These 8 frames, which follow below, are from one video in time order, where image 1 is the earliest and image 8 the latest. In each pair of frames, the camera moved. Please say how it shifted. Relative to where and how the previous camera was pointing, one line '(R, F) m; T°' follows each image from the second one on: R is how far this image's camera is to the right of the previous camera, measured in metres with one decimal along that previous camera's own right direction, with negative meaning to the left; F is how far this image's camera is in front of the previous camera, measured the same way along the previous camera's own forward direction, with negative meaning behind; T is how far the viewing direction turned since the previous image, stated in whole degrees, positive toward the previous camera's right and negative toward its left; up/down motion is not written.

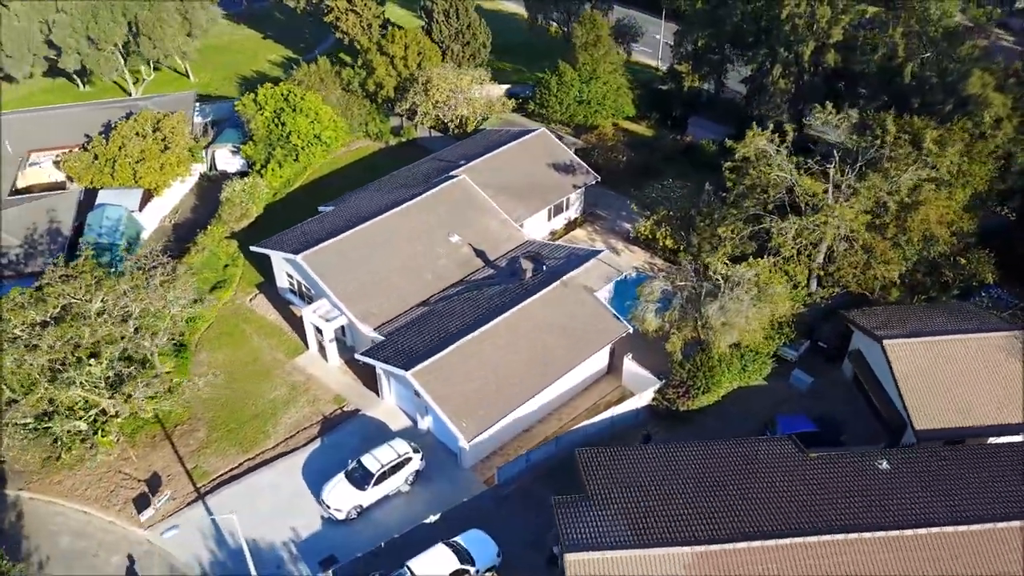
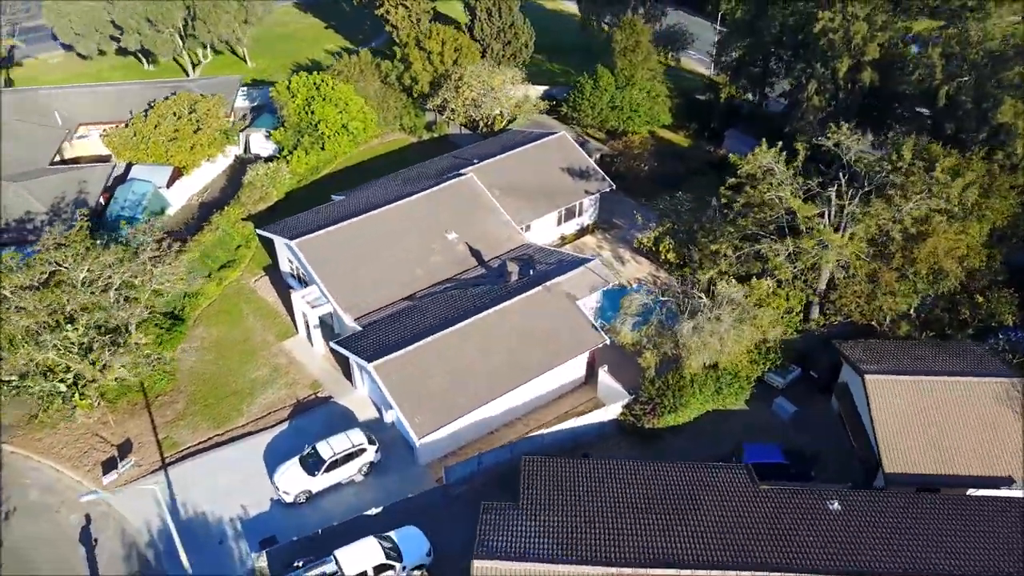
(+3.8, +0.3) m; -6°
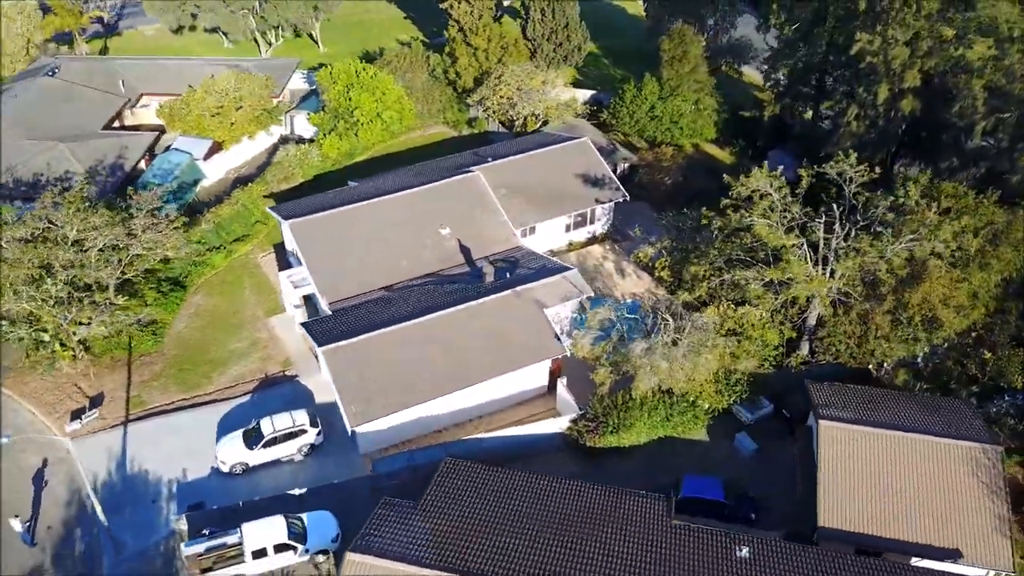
(+5.2, +0.6) m; -8°
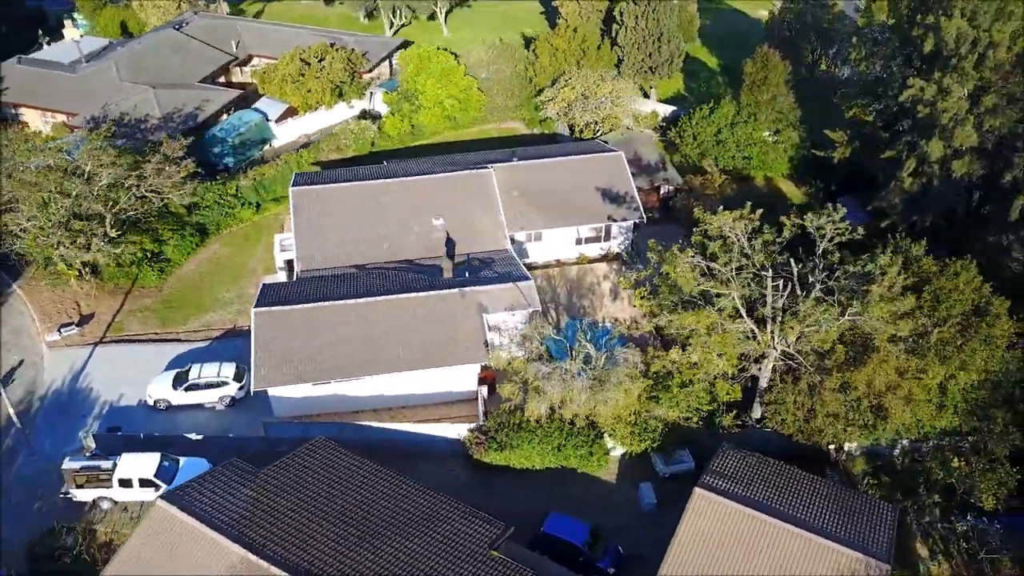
(+8.8, +1.5) m; -13°
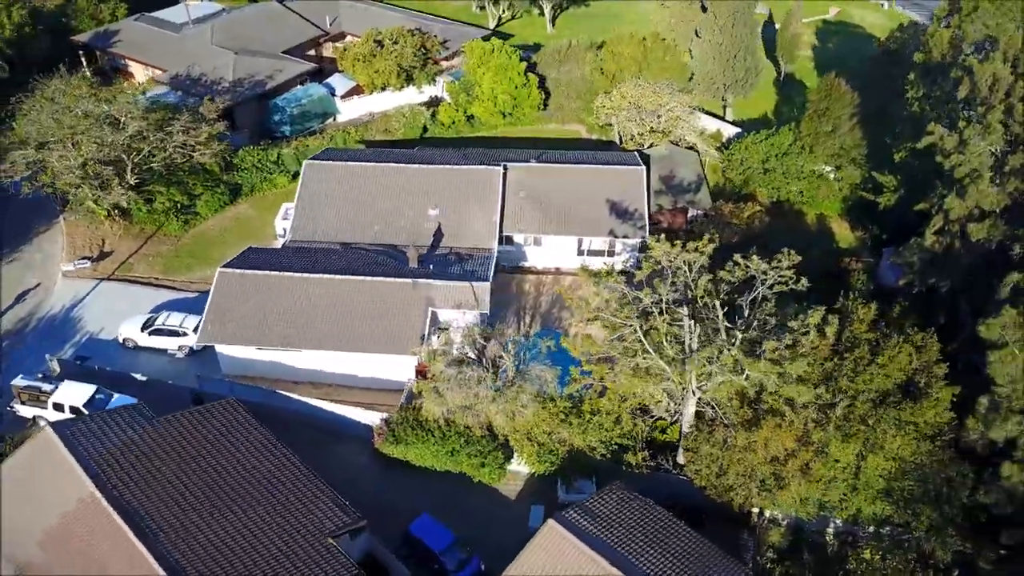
(+7.4, +1.2) m; -11°
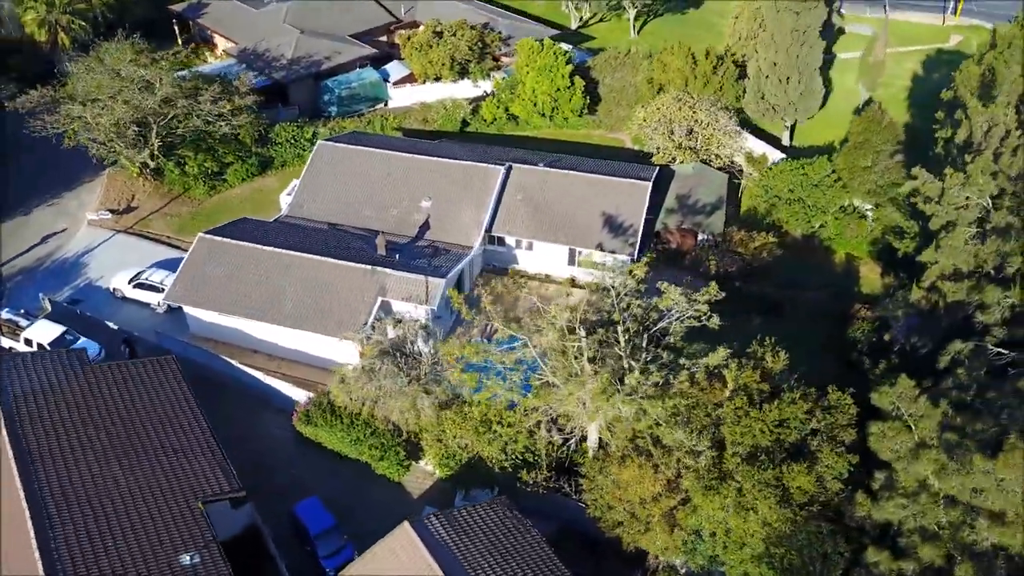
(+6.5, +0.9) m; -9°
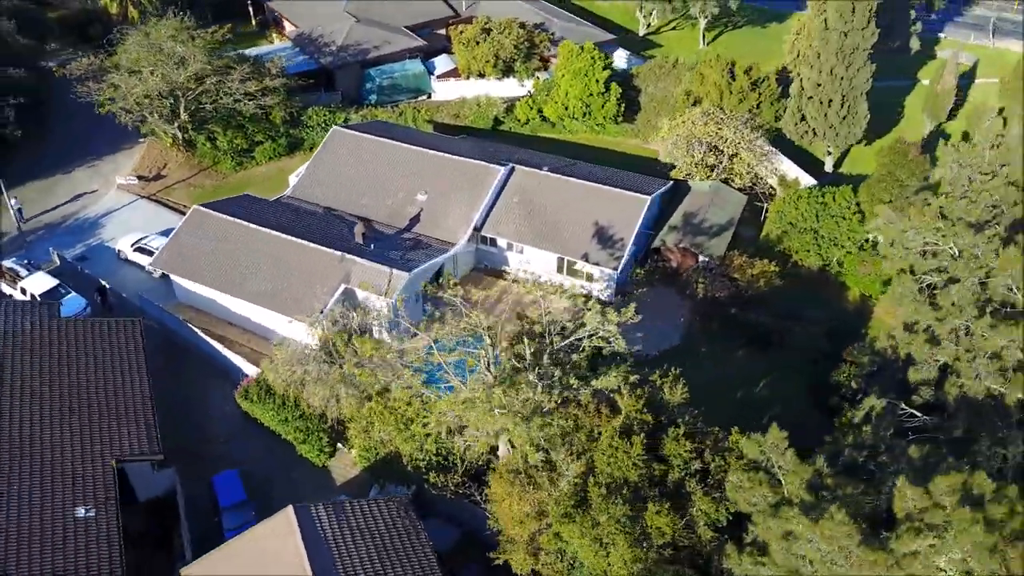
(+5.3, +0.7) m; -8°
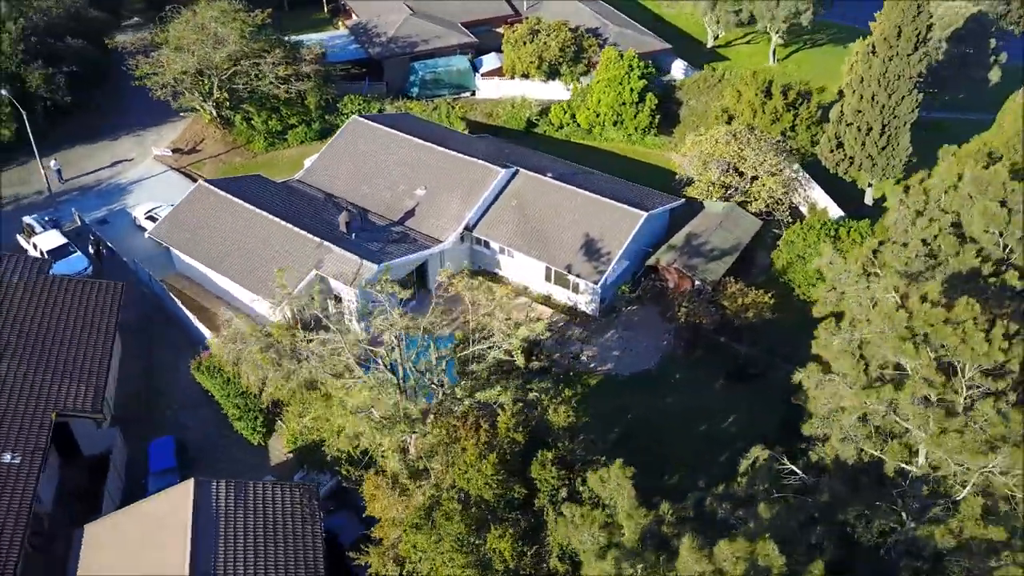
(+5.1, +0.7) m; -8°
